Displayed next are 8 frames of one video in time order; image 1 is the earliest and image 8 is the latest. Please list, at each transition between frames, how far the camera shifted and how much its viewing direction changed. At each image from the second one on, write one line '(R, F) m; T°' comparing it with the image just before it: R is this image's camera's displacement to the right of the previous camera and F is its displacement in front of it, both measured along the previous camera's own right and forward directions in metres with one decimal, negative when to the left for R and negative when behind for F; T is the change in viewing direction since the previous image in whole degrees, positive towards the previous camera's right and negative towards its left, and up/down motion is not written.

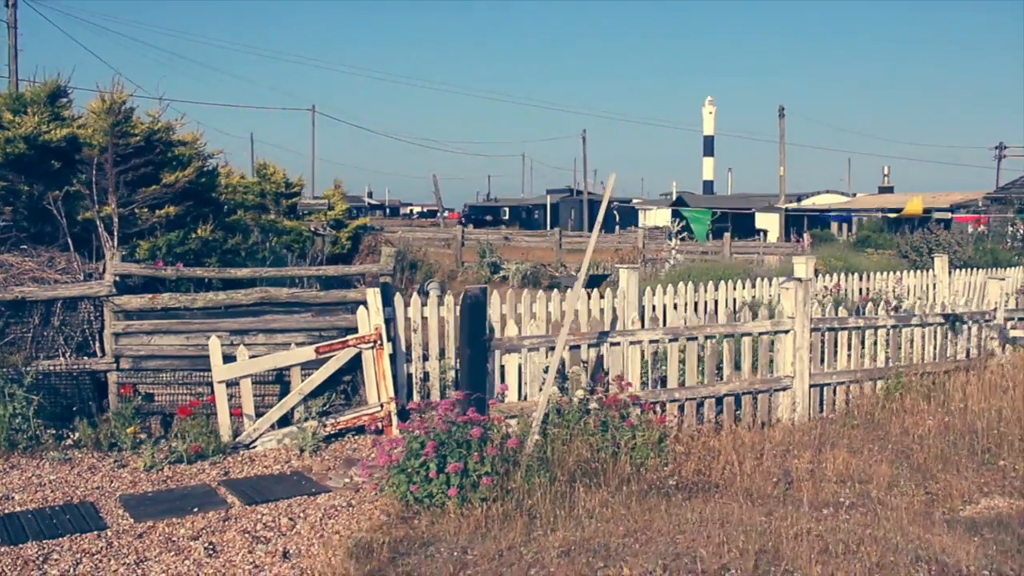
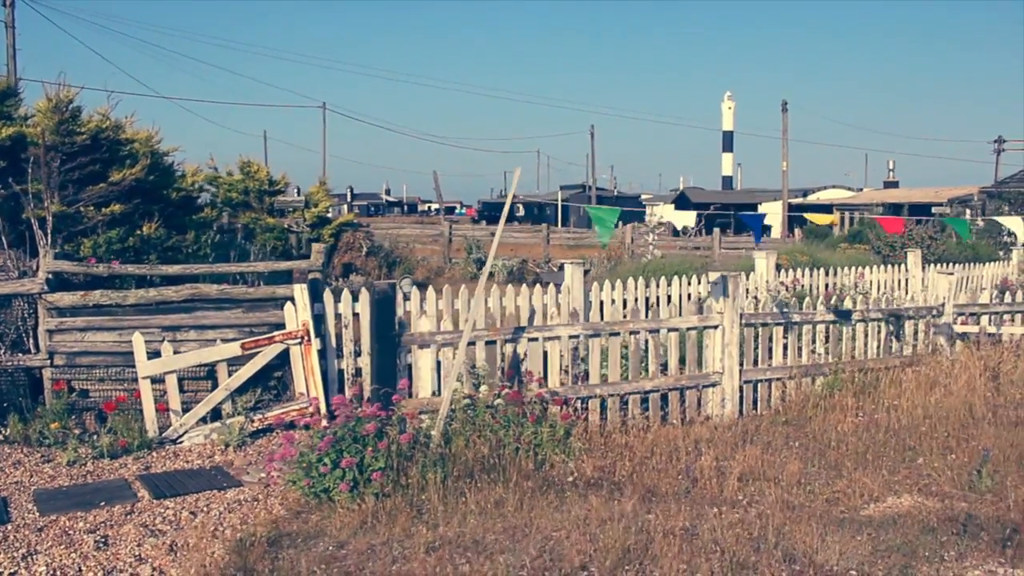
(+0.9, 0.0) m; -2°
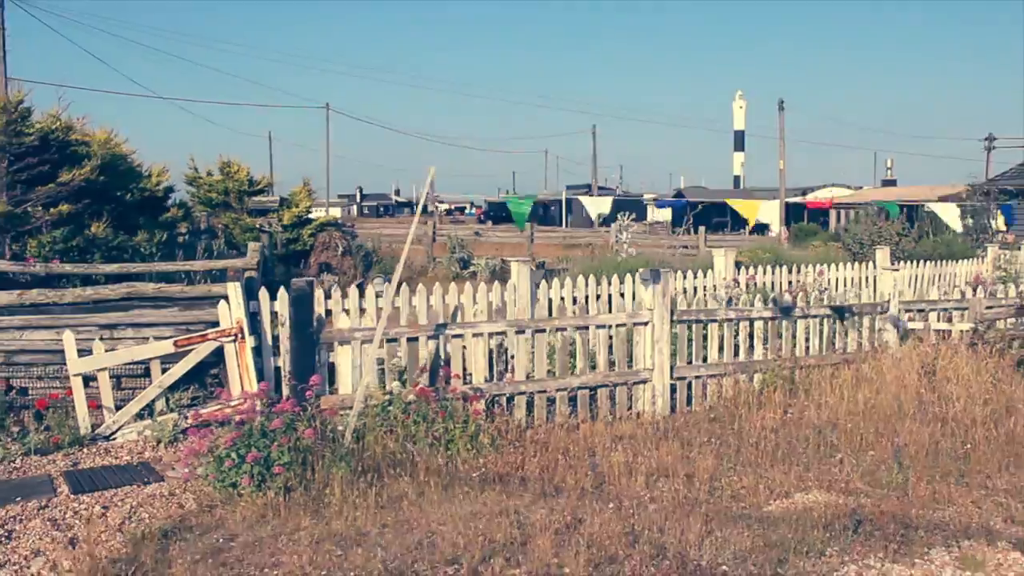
(+0.8, 0.0) m; -2°
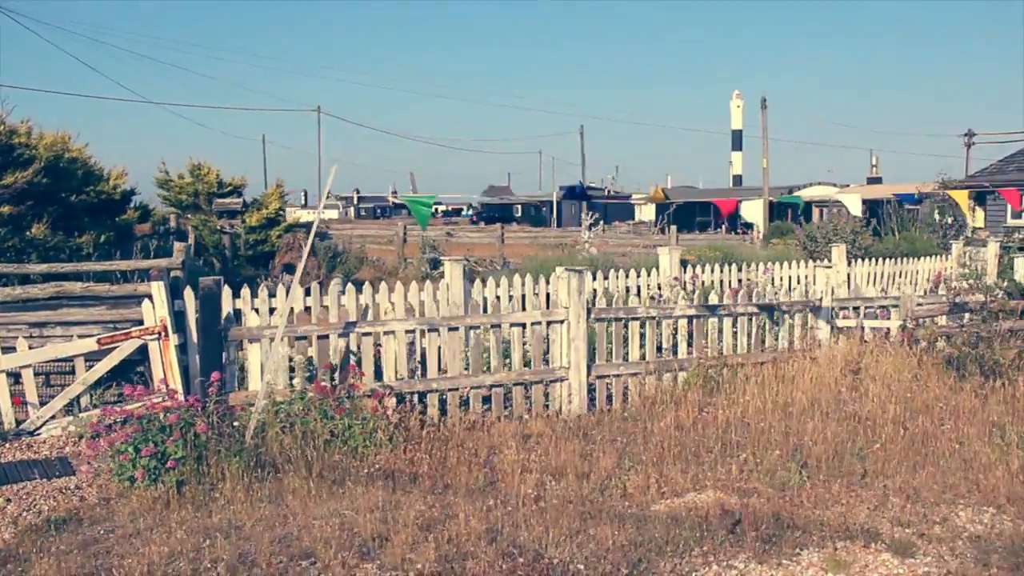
(+0.8, 0.0) m; -1°
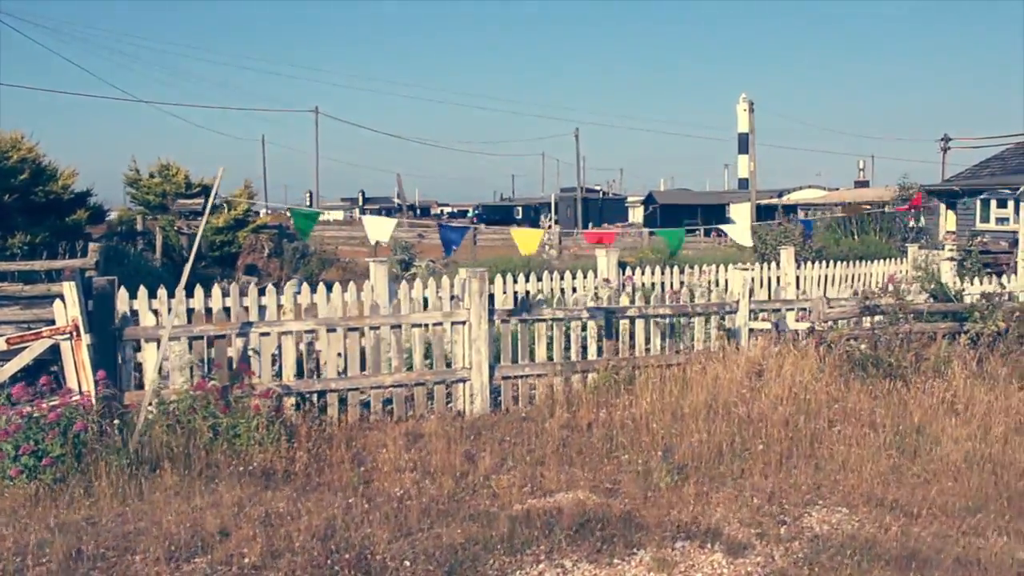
(+1.0, -0.1) m; -2°
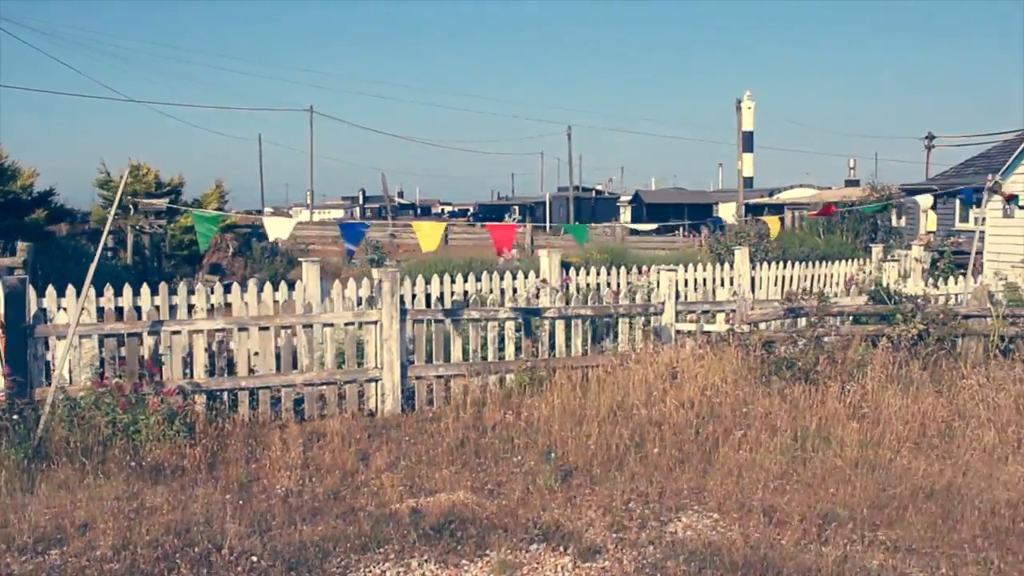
(+0.8, 0.0) m; -1°
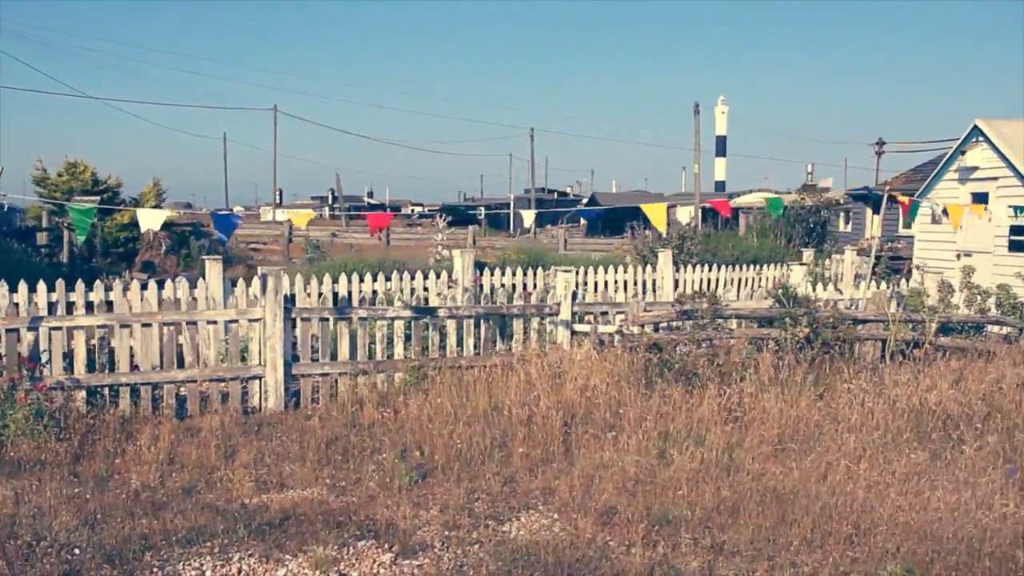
(+0.8, 0.0) m; 0°
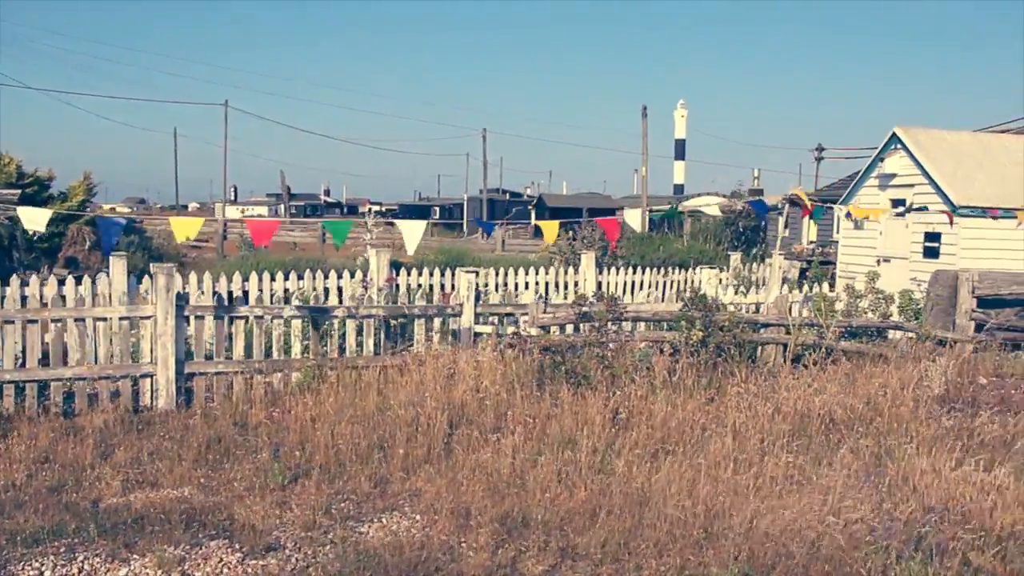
(+0.6, 0.0) m; +1°
